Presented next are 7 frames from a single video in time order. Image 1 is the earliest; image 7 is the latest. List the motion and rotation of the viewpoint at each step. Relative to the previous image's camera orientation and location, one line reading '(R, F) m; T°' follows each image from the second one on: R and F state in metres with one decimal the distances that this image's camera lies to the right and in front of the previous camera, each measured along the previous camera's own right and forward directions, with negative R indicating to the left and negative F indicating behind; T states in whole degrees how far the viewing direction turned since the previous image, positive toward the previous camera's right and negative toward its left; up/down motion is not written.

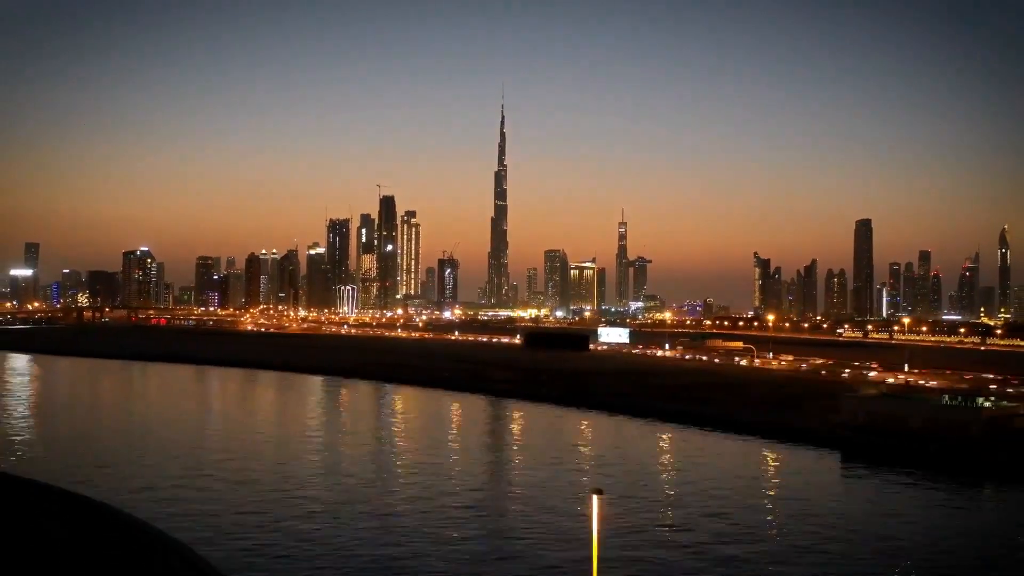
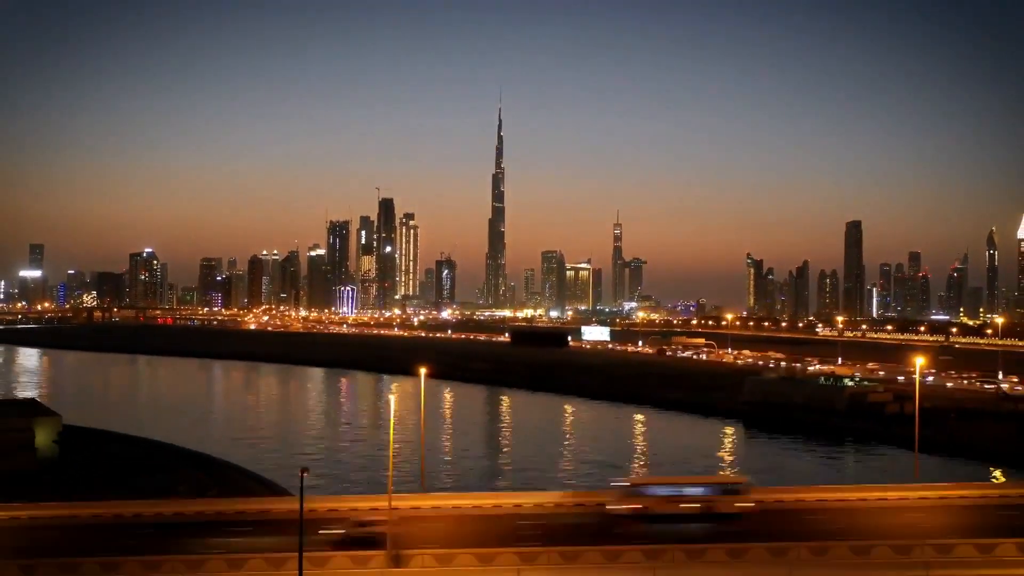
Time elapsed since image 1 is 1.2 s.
(+2.1, -10.0) m; 0°
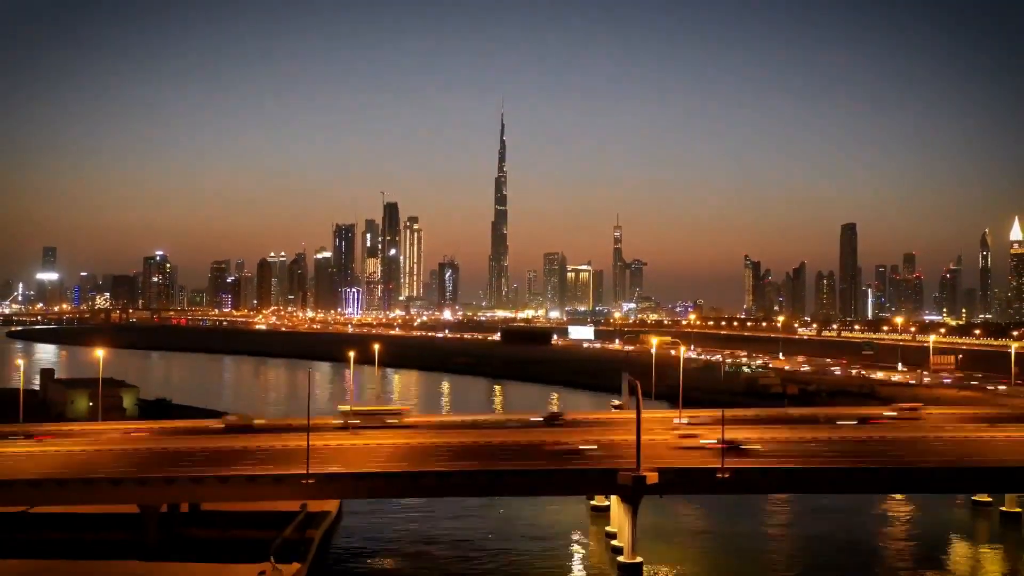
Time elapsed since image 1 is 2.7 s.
(+2.7, -12.2) m; 0°
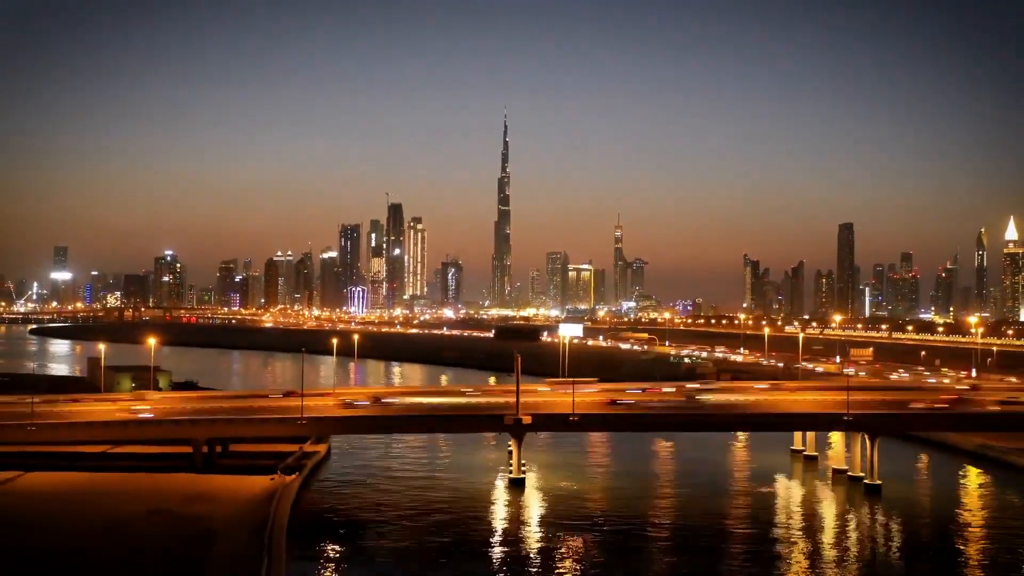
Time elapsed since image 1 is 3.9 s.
(+2.5, -9.7) m; 0°
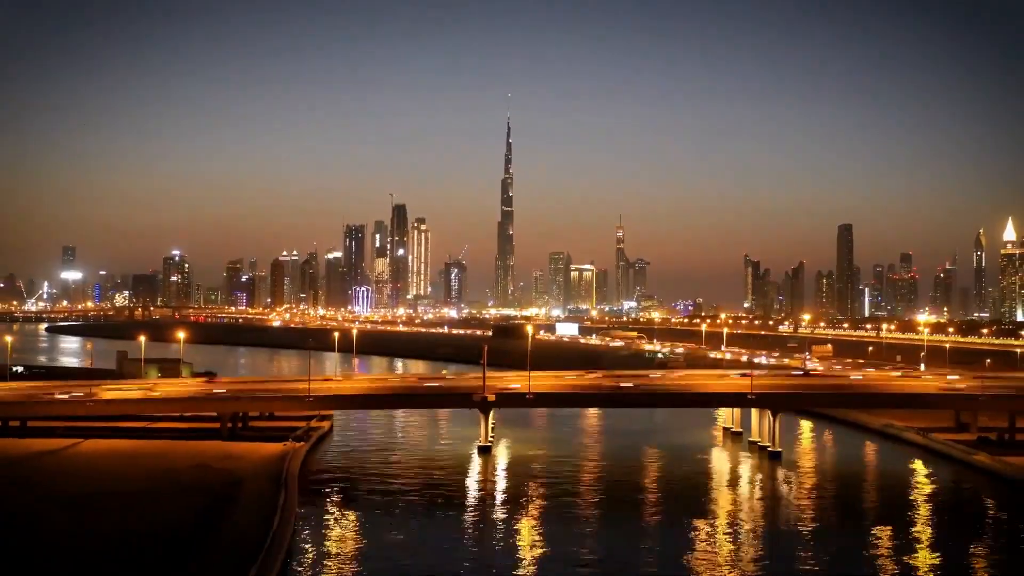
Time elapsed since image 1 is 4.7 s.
(+1.4, -6.4) m; 0°
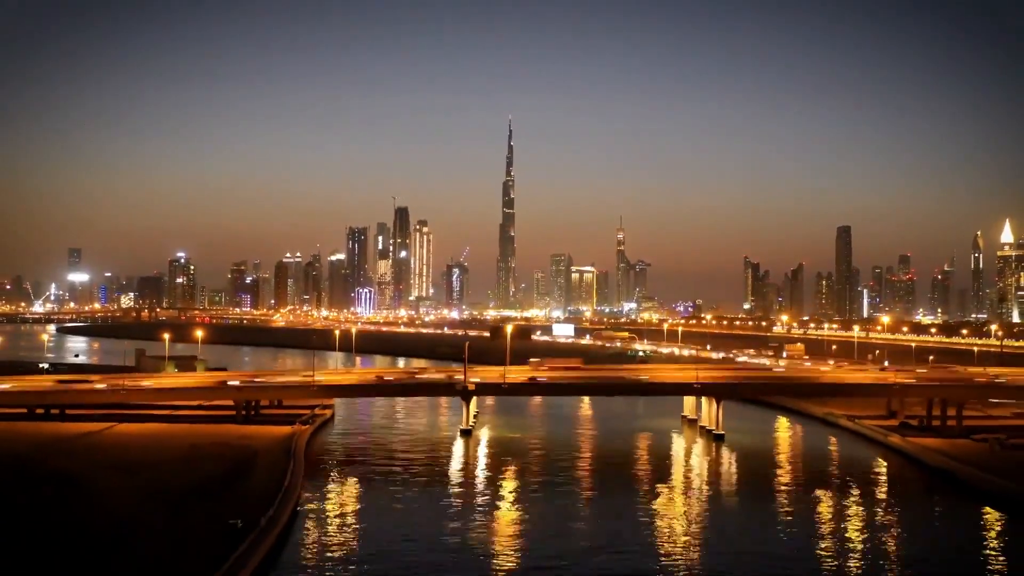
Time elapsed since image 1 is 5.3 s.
(+1.1, -5.2) m; 0°
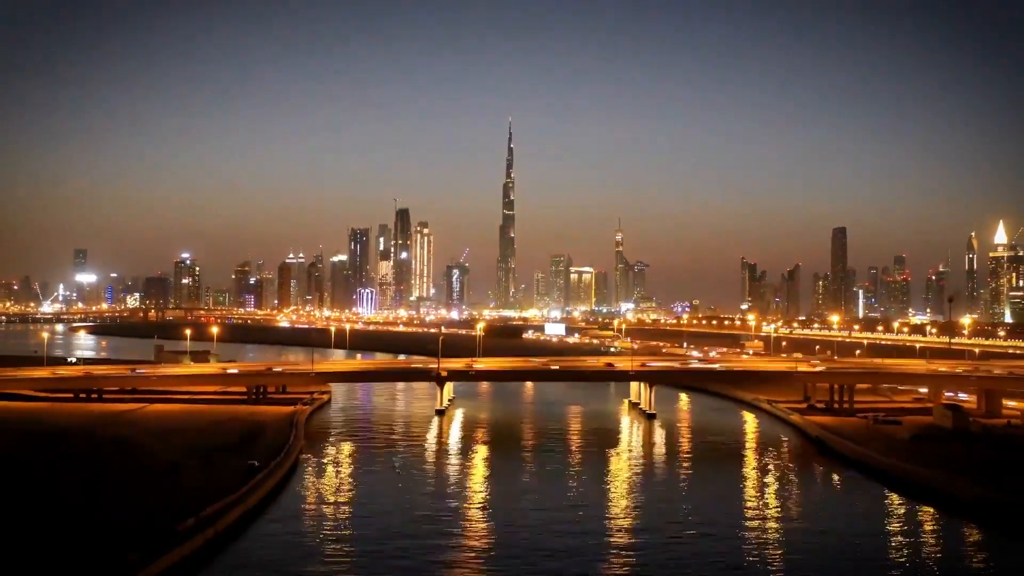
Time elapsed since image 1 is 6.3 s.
(+1.9, -7.8) m; 0°
